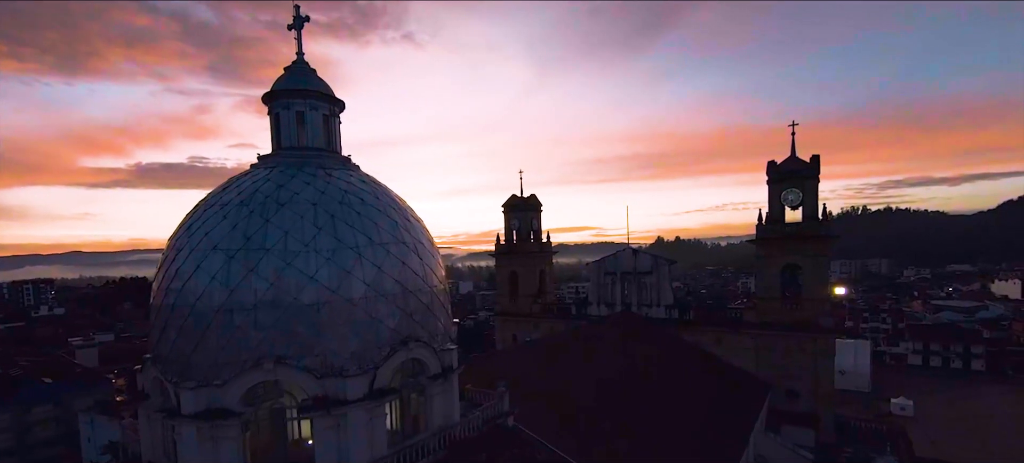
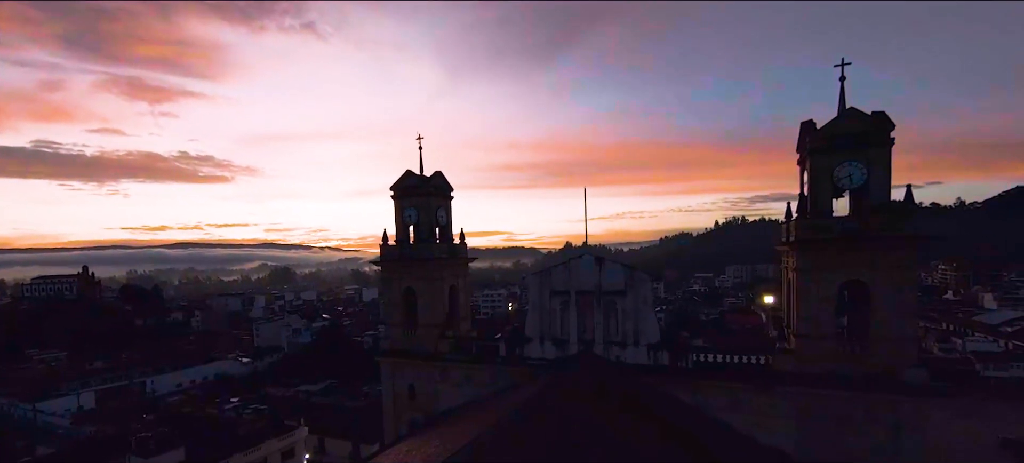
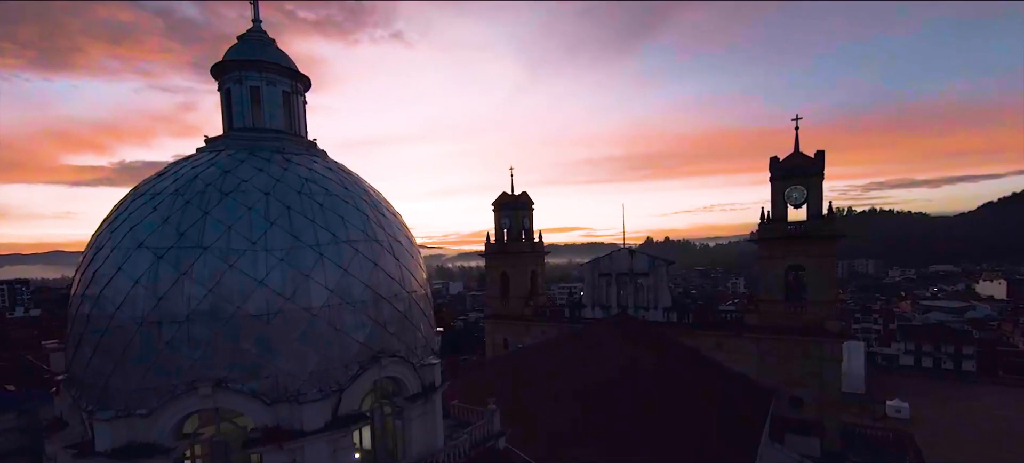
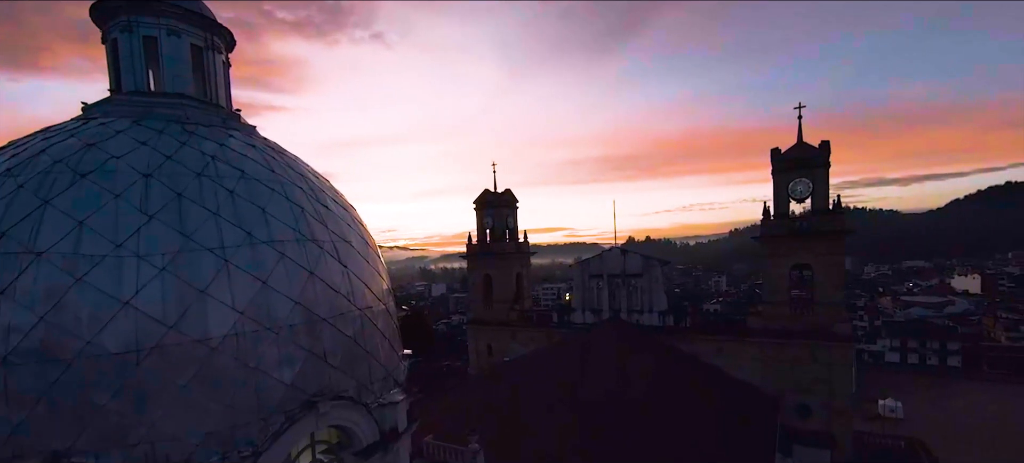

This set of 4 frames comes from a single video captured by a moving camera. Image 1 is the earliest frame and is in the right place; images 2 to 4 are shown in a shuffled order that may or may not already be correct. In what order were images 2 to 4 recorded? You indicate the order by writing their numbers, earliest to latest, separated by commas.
3, 4, 2
